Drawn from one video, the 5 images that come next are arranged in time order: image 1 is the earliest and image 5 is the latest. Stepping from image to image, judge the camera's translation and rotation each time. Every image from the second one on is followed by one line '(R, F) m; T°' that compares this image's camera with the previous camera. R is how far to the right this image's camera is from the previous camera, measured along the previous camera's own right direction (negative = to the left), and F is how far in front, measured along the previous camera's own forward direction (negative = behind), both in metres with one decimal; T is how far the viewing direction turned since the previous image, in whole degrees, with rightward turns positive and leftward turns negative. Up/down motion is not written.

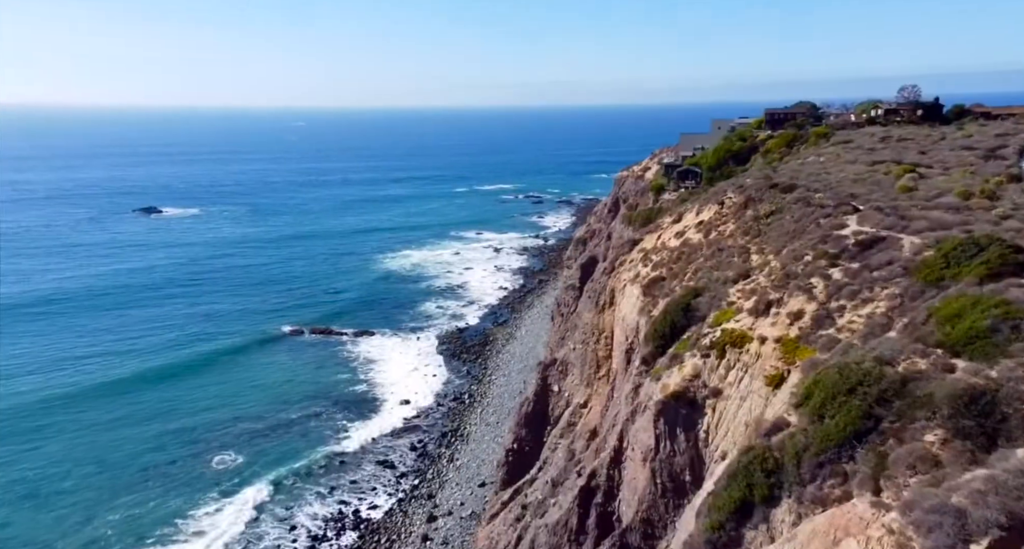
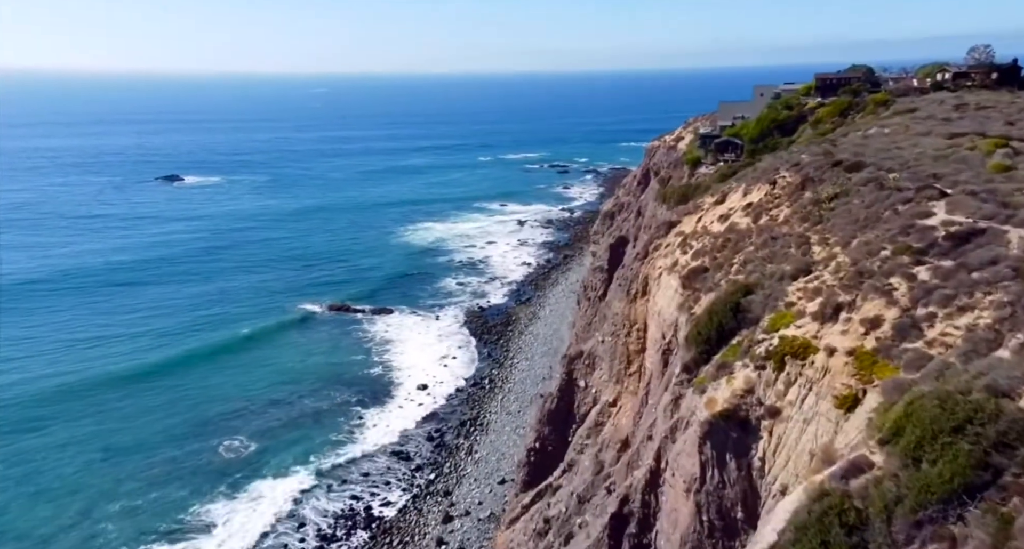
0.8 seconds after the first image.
(+0.1, +3.8) m; -2°
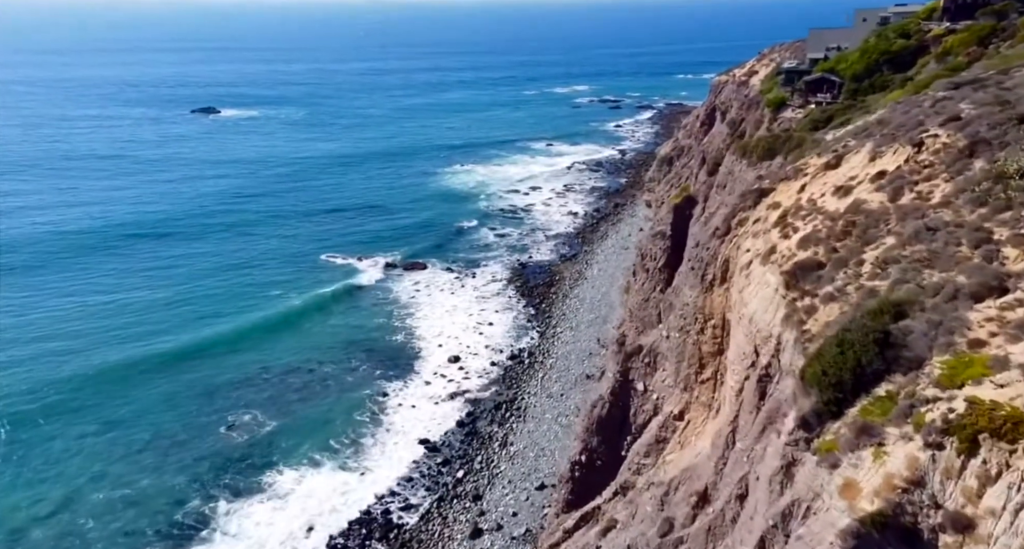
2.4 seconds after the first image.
(+0.1, +7.6) m; -3°
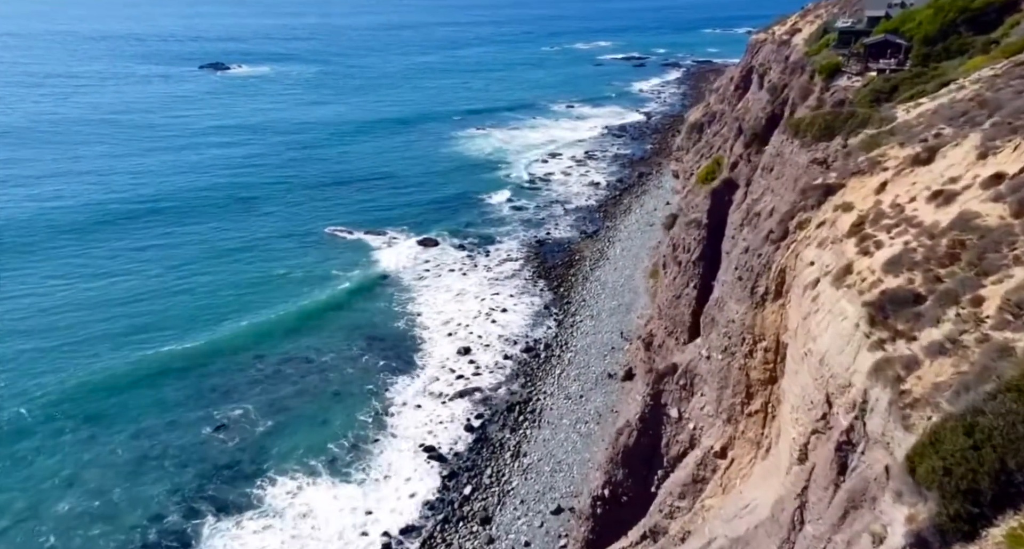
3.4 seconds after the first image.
(+0.2, +4.7) m; -1°
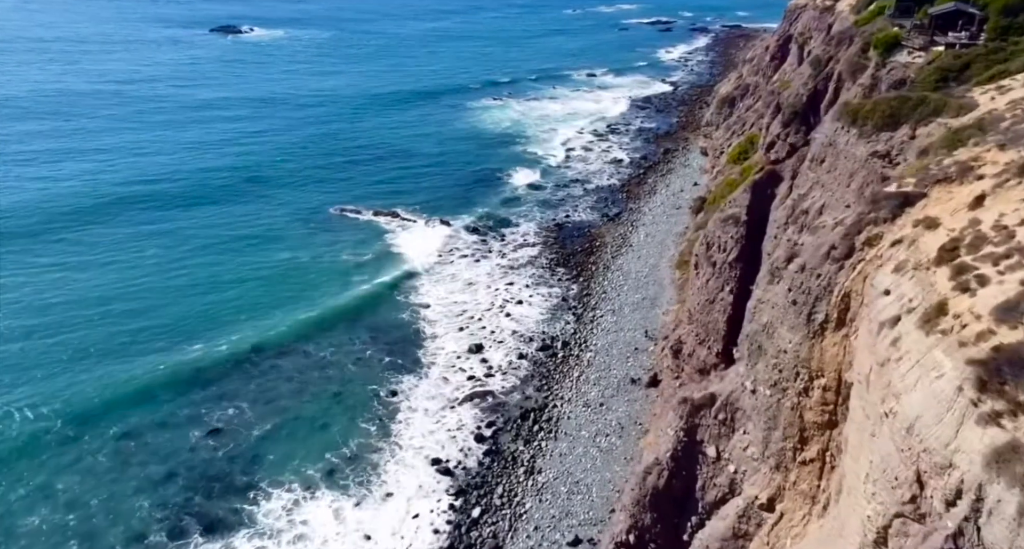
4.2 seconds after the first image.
(+0.2, +3.7) m; -1°
